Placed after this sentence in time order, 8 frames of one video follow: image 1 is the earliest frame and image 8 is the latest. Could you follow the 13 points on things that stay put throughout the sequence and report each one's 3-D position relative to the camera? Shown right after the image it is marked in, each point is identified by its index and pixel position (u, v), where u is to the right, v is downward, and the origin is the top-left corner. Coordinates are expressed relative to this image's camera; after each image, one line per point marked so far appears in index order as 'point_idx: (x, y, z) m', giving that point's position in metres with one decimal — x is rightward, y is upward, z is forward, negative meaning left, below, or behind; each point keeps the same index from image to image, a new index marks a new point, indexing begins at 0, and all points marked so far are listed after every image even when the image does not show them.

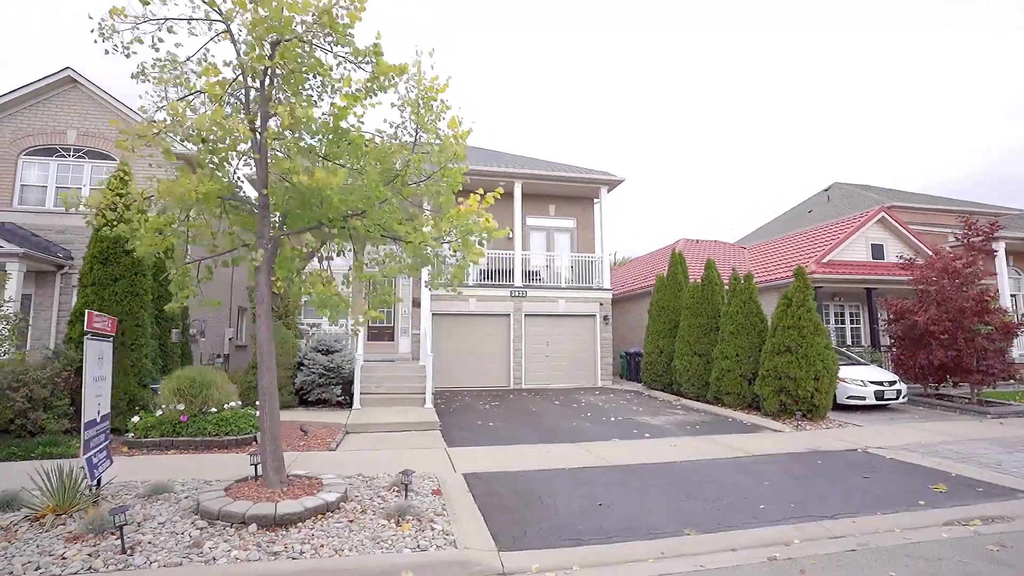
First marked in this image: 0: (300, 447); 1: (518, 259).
0: (-2.8, -2.1, +7.0) m
1: (+0.1, +0.8, +14.6) m
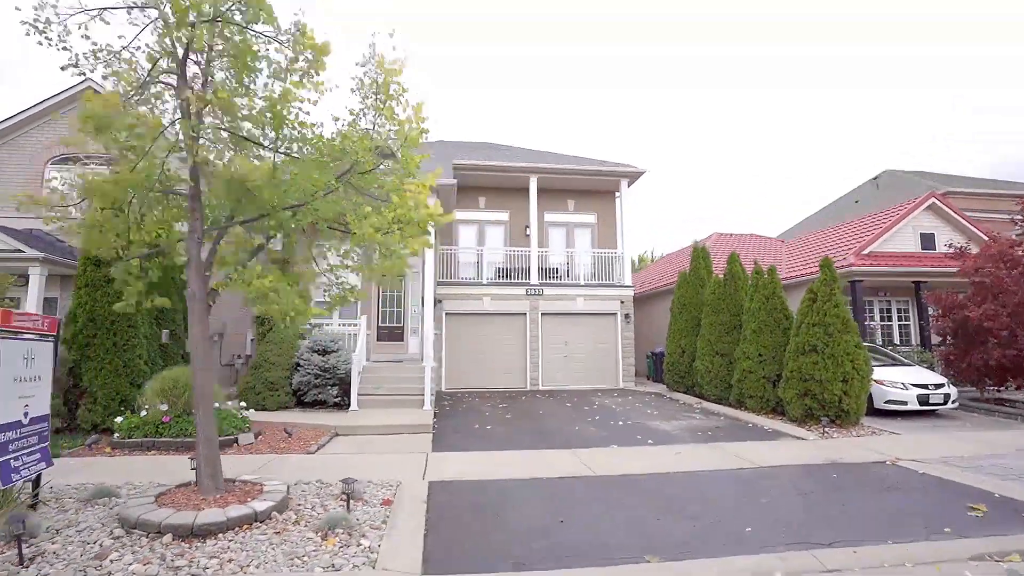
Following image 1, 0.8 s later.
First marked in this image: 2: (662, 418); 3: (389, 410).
0: (-3.0, -2.1, +6.8) m
1: (+0.5, +0.9, +14.2) m
2: (+2.6, -2.3, +9.4) m
3: (-2.1, -2.1, +9.1) m
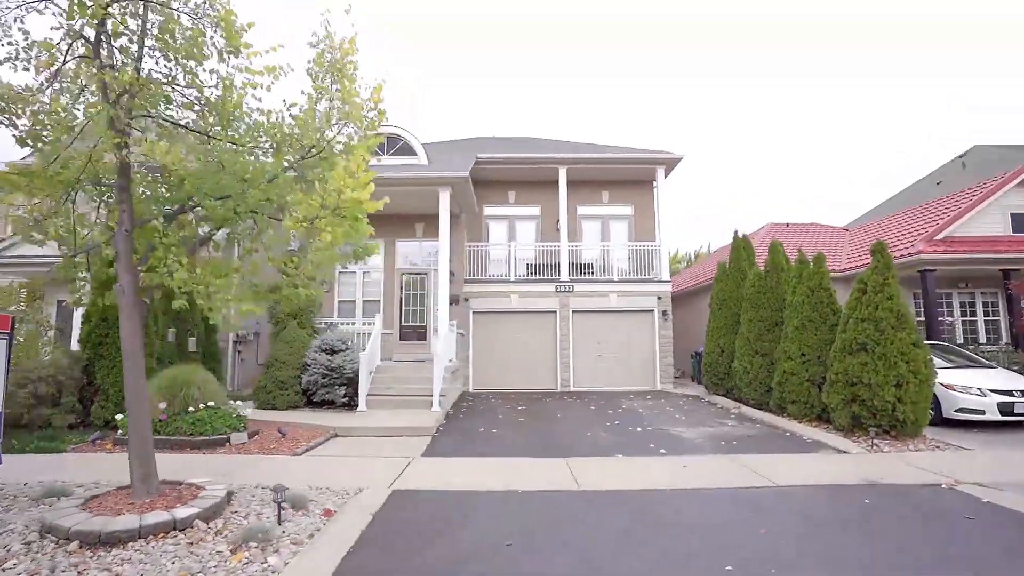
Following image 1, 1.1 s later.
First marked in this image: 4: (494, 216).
0: (-3.1, -2.0, +6.7) m
1: (+1.3, +0.9, +13.5) m
2: (+2.9, -2.2, +8.6) m
3: (-1.9, -2.0, +8.8) m
4: (-0.4, +2.0, +14.7) m
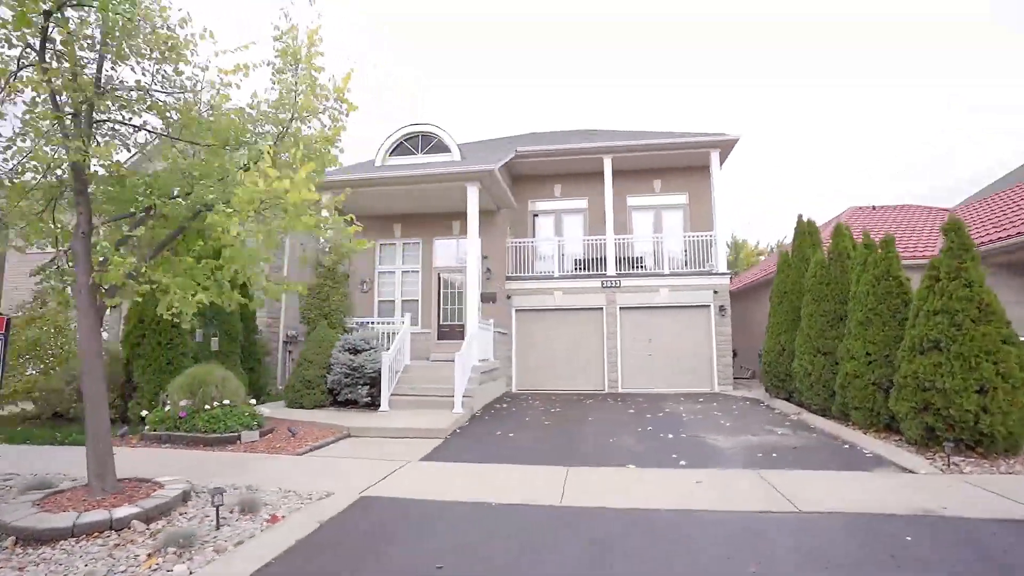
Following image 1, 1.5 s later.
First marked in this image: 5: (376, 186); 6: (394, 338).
0: (-3.0, -2.0, +6.7) m
1: (+2.3, +1.0, +12.8) m
2: (+3.2, -2.1, +7.6) m
3: (-1.5, -2.0, +8.6) m
4: (+0.8, +2.1, +14.2) m
5: (-2.7, +2.0, +10.6) m
6: (-2.2, -0.9, +9.7) m
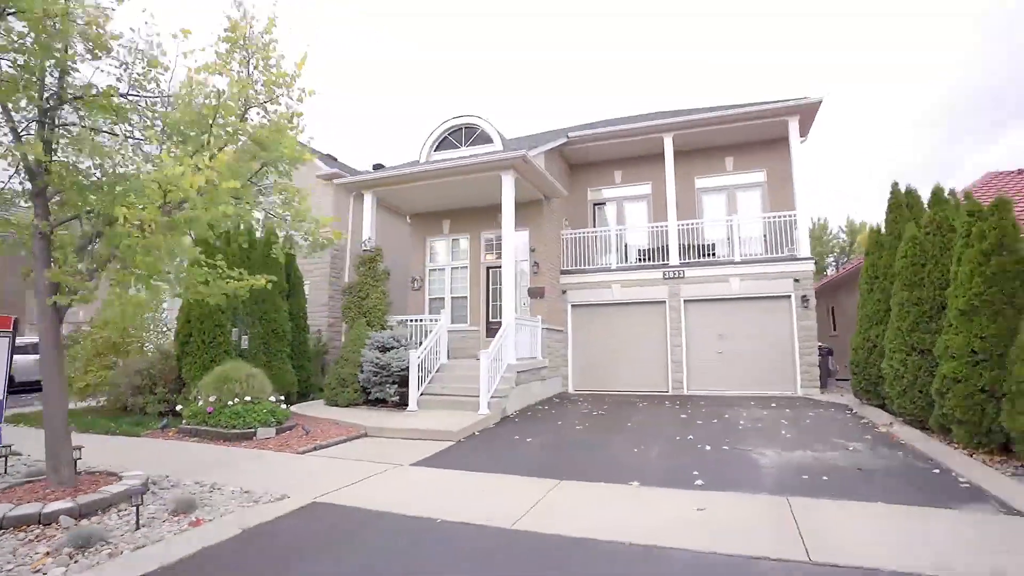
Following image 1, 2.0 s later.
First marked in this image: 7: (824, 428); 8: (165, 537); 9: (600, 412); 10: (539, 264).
0: (-2.9, -2.0, +6.7) m
1: (+3.5, +1.2, +11.6) m
2: (+3.3, -1.9, +6.4) m
3: (-1.0, -1.9, +8.3) m
4: (+2.3, +2.2, +13.3) m
5: (-1.9, +2.1, +10.4) m
6: (-1.5, -0.9, +9.5) m
7: (+4.4, -1.9, +7.4) m
8: (-2.4, -1.7, +3.6) m
9: (+1.5, -2.1, +9.1) m
10: (+0.6, +0.5, +11.4) m
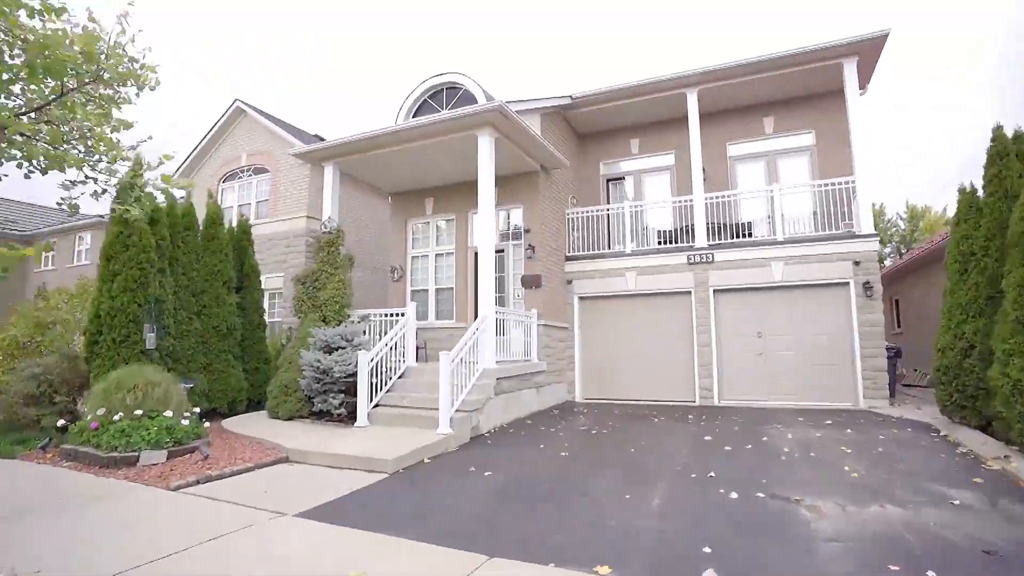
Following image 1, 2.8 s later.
0: (-3.3, -1.8, +5.1) m
1: (+3.4, +1.4, +9.5) m
2: (+2.8, -1.7, +4.3) m
3: (-1.4, -1.7, +6.5) m
4: (+2.3, +2.5, +11.3) m
5: (-2.1, +2.2, +8.7) m
6: (-1.8, -0.7, +7.8) m
7: (+3.9, -1.7, +5.3) m
8: (-3.1, -1.5, +2.0) m
9: (+1.2, -1.9, +7.1) m
10: (+0.4, +0.7, +9.5) m
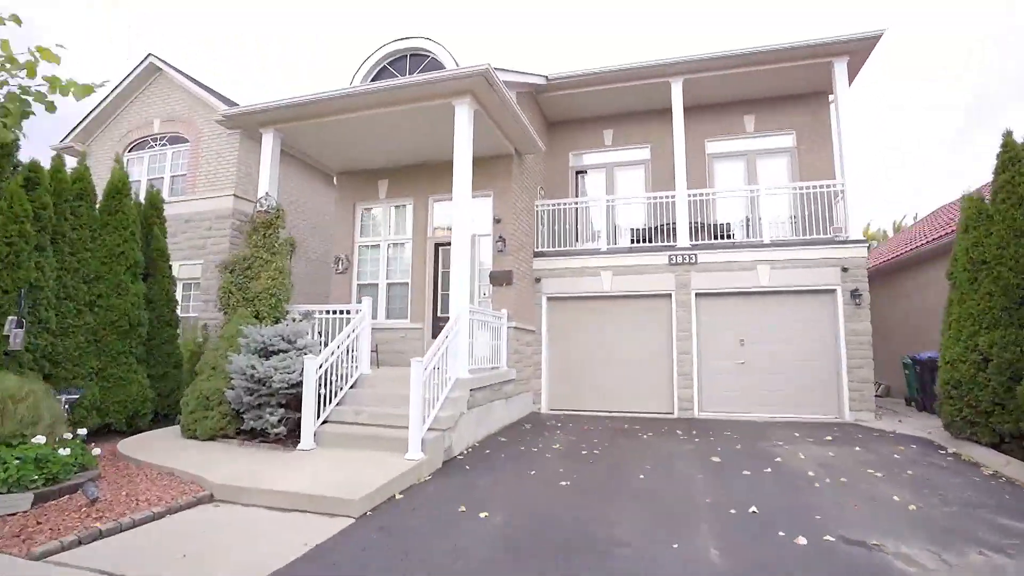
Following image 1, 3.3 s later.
0: (-3.3, -1.7, +3.6) m
1: (+2.9, +1.4, +8.9) m
2: (+2.9, -1.7, +3.6) m
3: (-1.5, -1.6, +5.3) m
4: (+1.6, +2.4, +10.5) m
5: (-2.5, +2.4, +7.4) m
6: (-2.1, -0.6, +6.4) m
7: (+3.9, -1.8, +4.7) m
8: (-2.6, -1.3, +0.5) m
9: (+0.9, -1.9, +6.2) m
10: (-0.1, +0.8, +8.5) m
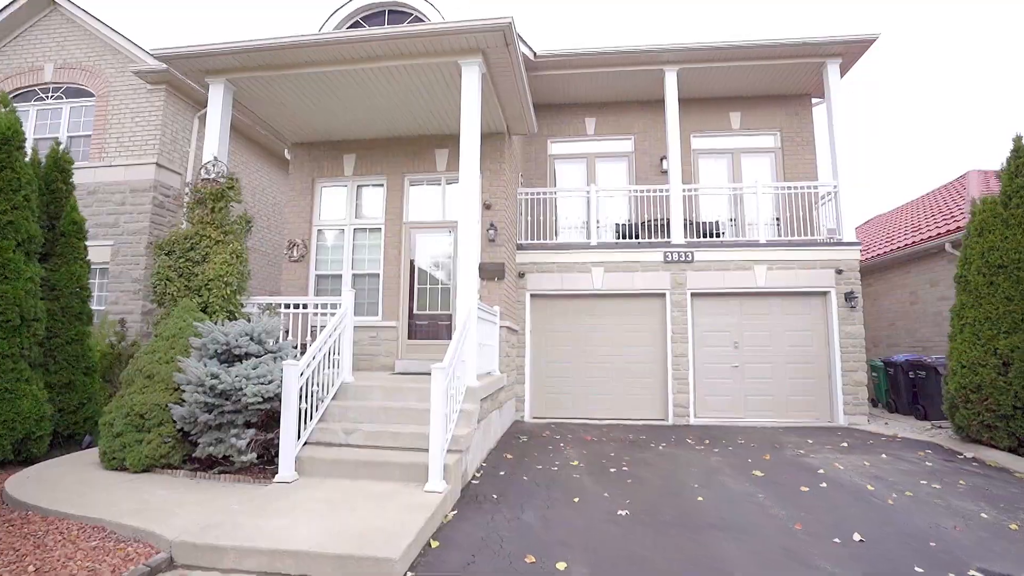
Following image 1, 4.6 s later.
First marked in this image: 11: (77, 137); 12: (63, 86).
0: (-2.6, -1.5, +2.2) m
1: (+2.6, +1.4, +8.4) m
2: (+3.5, -1.7, +3.2) m
3: (-1.2, -1.5, +4.2) m
4: (+1.1, +2.5, +9.8) m
5: (-2.4, +2.5, +6.1) m
6: (-1.9, -0.4, +5.2) m
7: (+4.3, -1.8, +4.5) m
8: (-1.5, -1.2, -0.7) m
9: (+1.1, -1.8, +5.4) m
10: (-0.2, +0.8, +7.5) m
11: (-6.8, +2.4, +8.3) m
12: (-7.2, +3.2, +8.5) m
